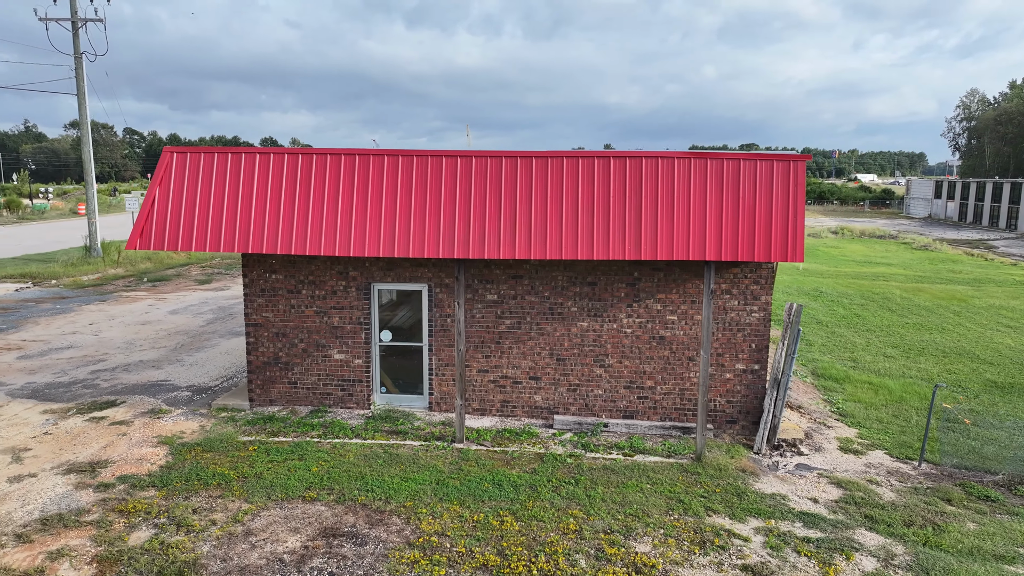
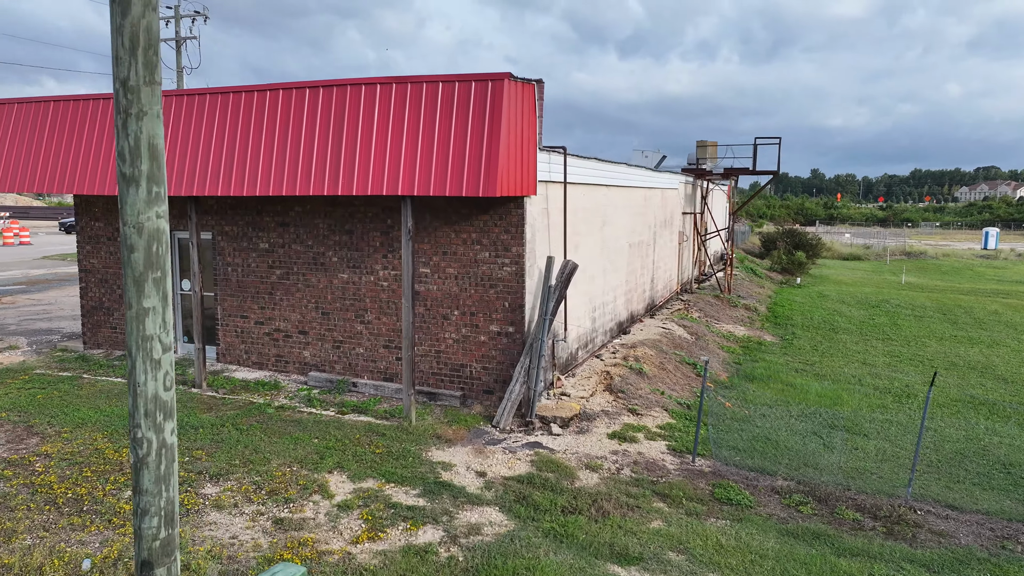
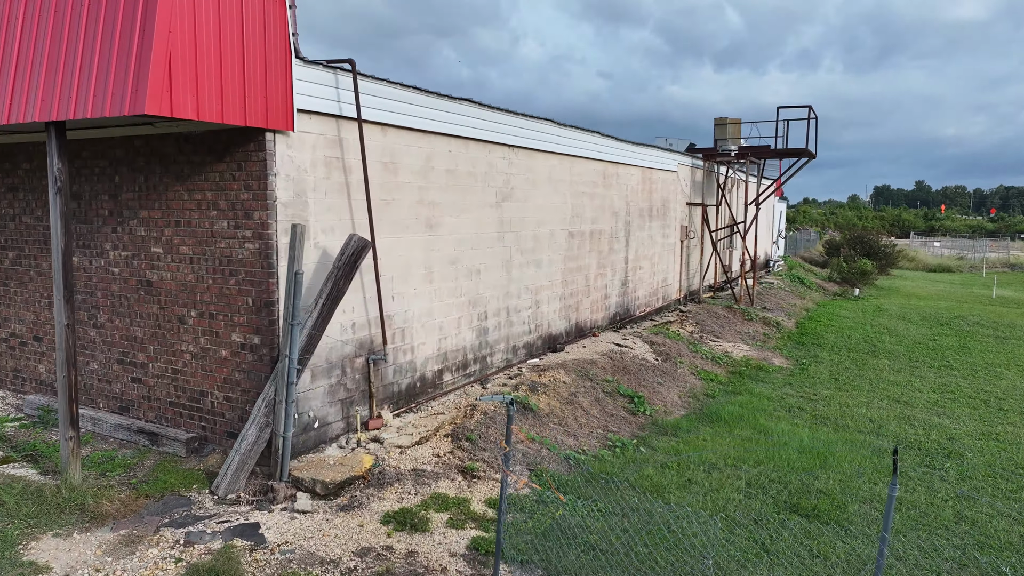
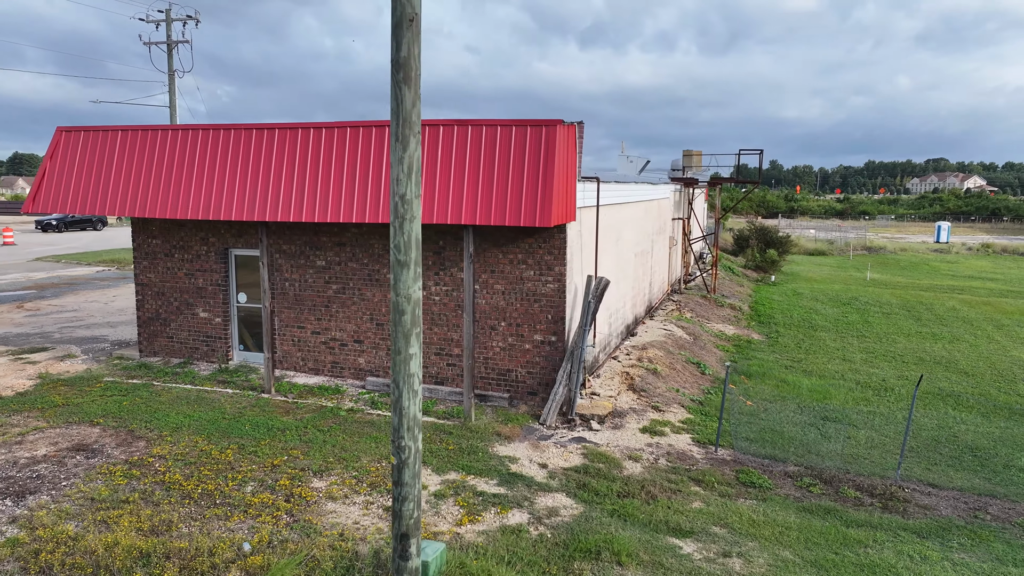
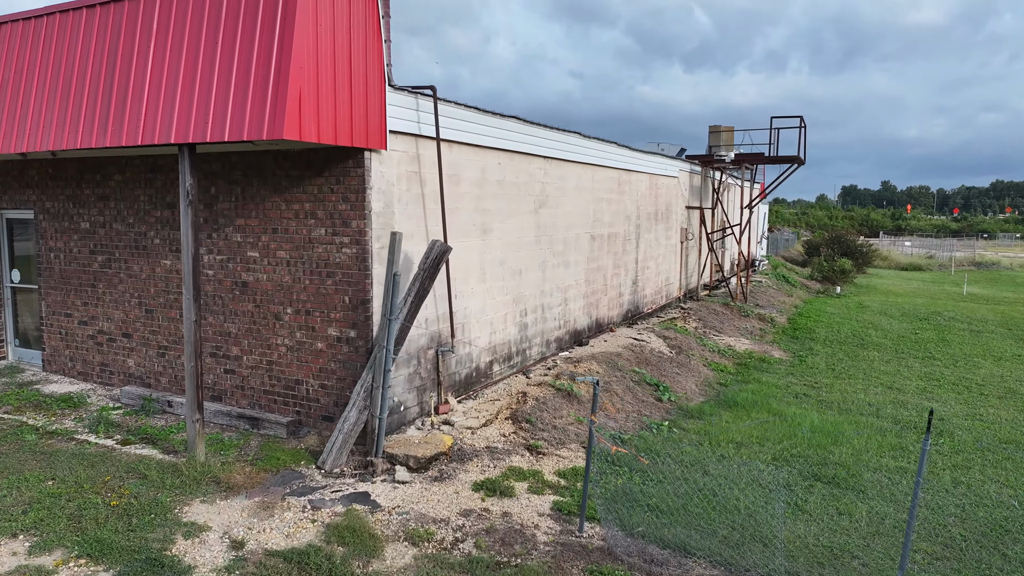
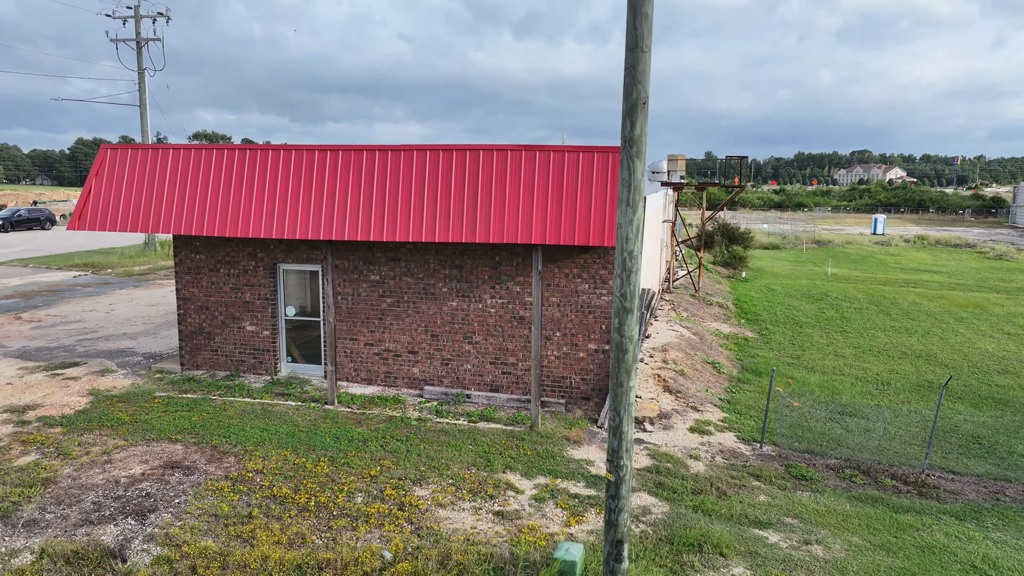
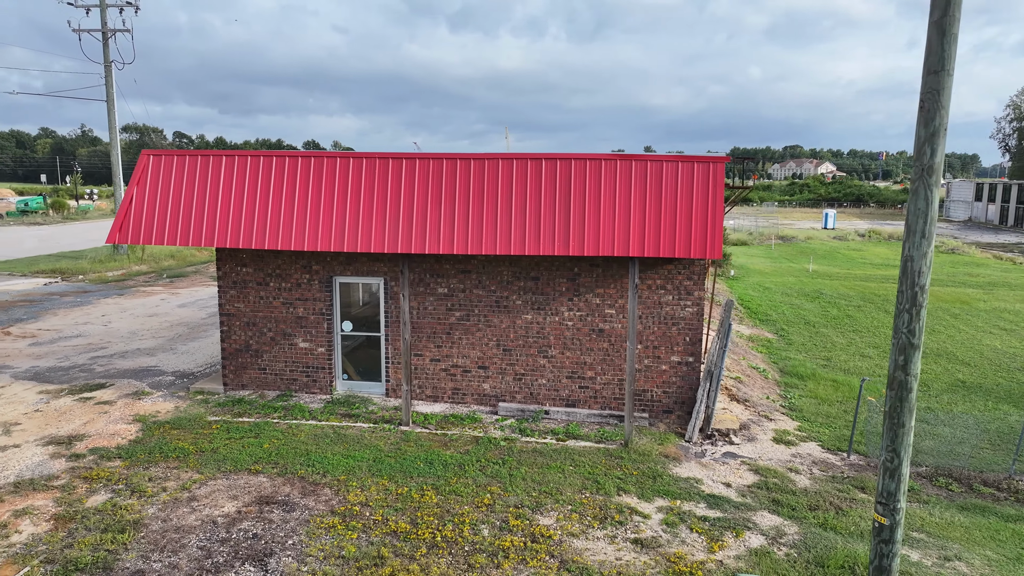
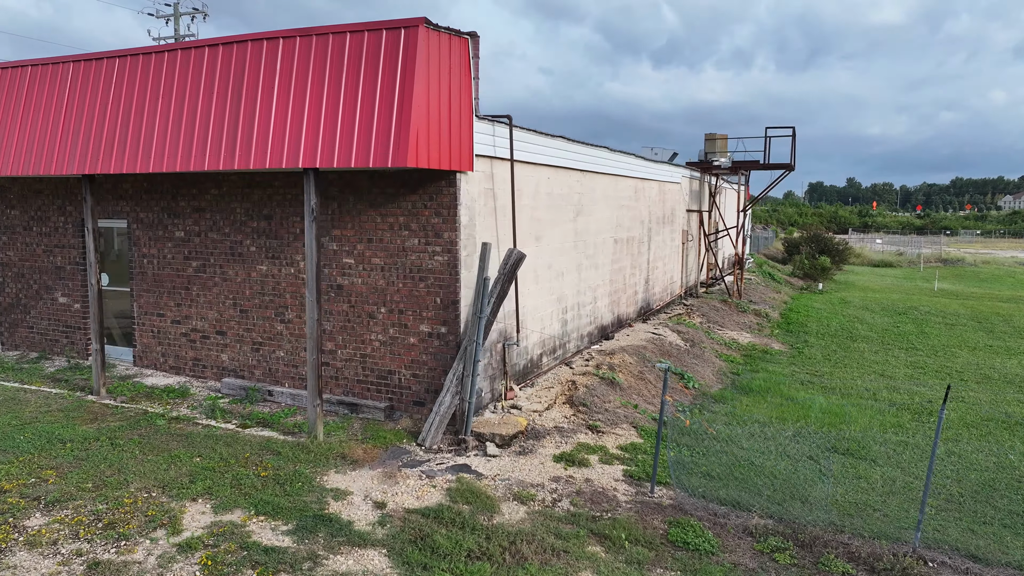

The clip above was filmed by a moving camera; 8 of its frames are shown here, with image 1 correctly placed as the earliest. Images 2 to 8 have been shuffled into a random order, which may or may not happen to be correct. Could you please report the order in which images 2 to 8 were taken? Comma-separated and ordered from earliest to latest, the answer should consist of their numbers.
7, 6, 4, 2, 8, 5, 3
